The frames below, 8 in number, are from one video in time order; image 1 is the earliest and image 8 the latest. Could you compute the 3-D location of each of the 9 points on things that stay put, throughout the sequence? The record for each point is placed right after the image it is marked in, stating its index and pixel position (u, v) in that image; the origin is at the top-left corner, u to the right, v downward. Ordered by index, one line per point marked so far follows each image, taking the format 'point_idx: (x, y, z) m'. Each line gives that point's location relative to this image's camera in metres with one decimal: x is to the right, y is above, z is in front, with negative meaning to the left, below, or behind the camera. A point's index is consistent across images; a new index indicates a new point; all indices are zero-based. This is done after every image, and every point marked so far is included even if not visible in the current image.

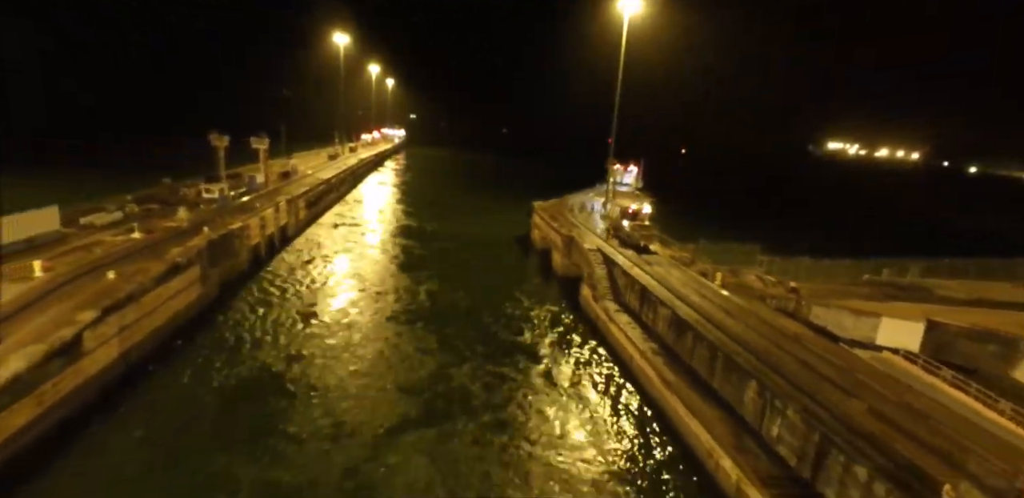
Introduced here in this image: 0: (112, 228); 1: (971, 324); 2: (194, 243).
0: (-13.8, +0.8, +18.9) m
1: (+14.8, -2.4, +17.5) m
2: (-11.0, +0.2, +18.9) m
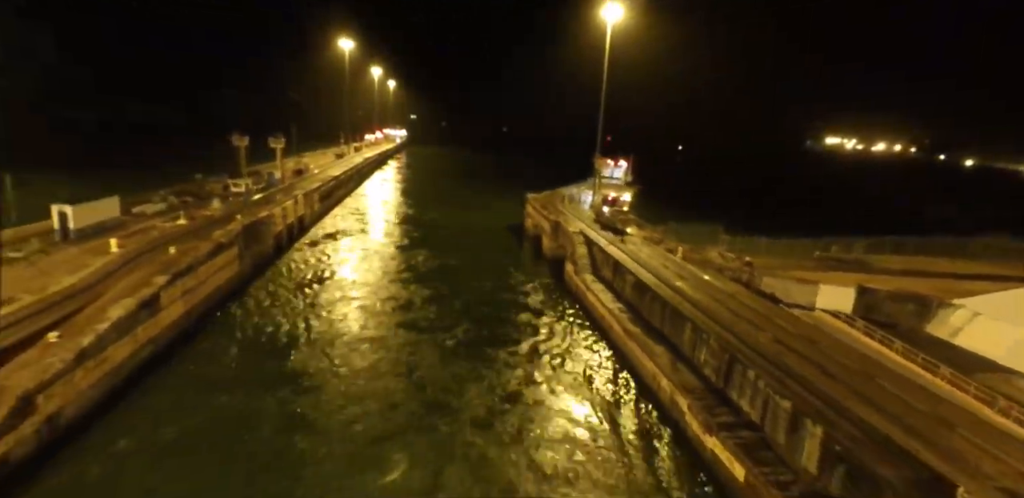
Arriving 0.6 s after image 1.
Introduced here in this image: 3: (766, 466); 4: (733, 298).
0: (-14.2, +1.4, +22.0) m
1: (+14.5, -1.5, +20.6) m
2: (-11.3, +0.8, +22.0) m
3: (+4.7, -3.9, +10.0) m
4: (+7.4, -1.6, +18.4) m
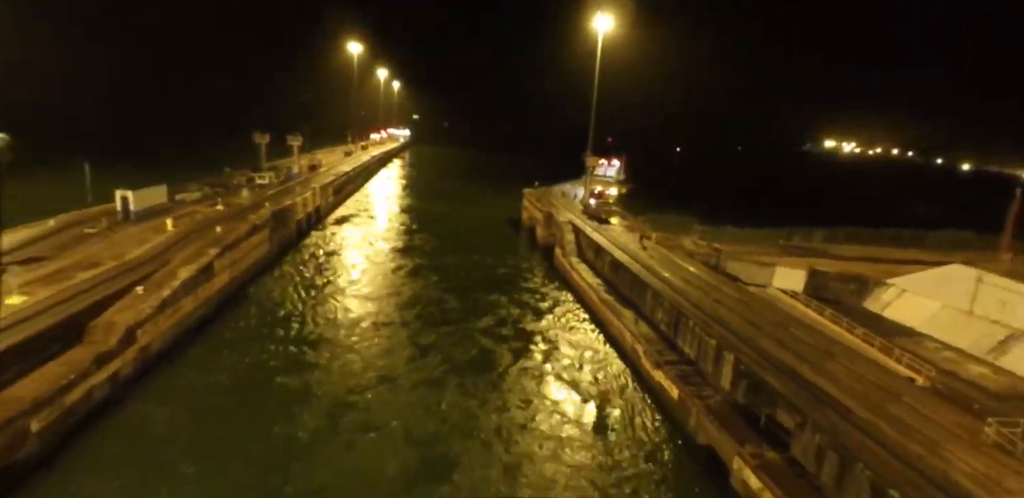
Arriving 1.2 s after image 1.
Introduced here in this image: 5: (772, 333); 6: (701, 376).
0: (-14.4, +2.2, +25.1) m
1: (+14.3, -1.0, +23.6) m
2: (-11.5, +1.6, +25.1) m
3: (+4.4, -3.3, +13.1) m
4: (+7.2, -1.0, +21.4) m
5: (+6.9, -2.4, +14.3) m
6: (+4.8, -3.2, +13.6) m
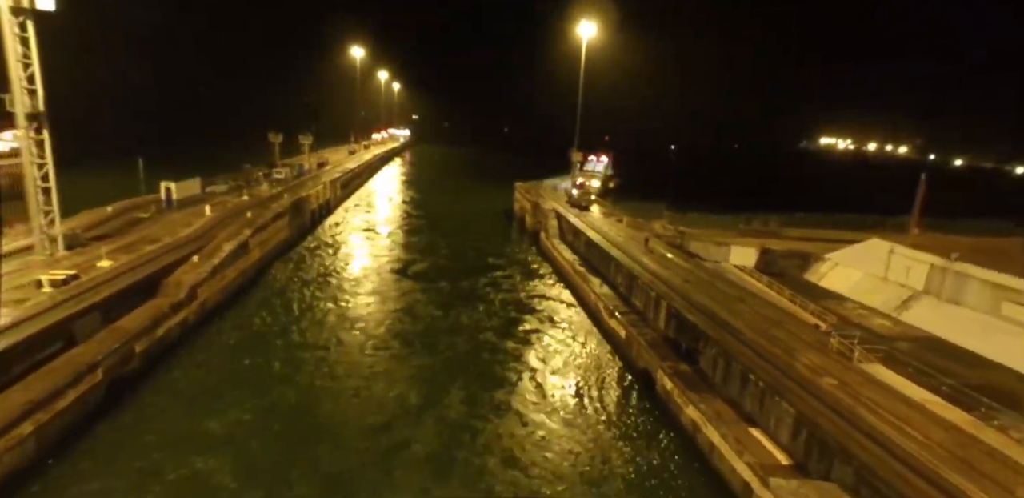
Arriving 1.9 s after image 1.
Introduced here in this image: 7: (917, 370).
0: (-14.9, +2.9, +28.7) m
1: (+13.7, 0.0, +27.2) m
2: (-12.1, +2.4, +28.7) m
3: (+3.9, -2.4, +16.6) m
4: (+6.6, -0.1, +25.0) m
5: (+6.4, -1.5, +17.8) m
6: (+4.2, -2.3, +17.2) m
7: (+10.4, -3.1, +14.1) m
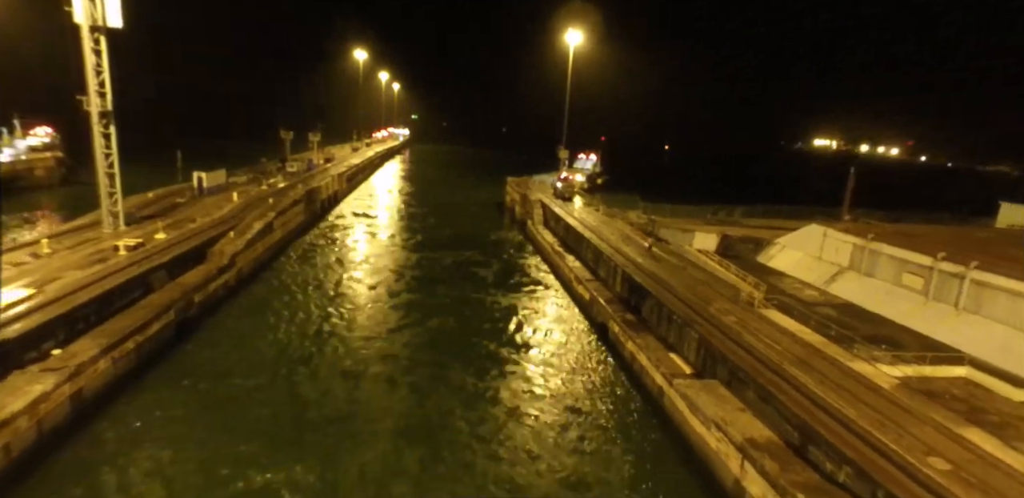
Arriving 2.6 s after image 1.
0: (-15.5, +3.9, +32.2) m
1: (+13.1, +0.8, +30.8) m
2: (-12.7, +3.3, +32.2) m
3: (+3.3, -1.6, +20.2) m
4: (+6.0, +0.7, +28.6) m
5: (+5.8, -0.6, +21.4) m
6: (+3.6, -1.4, +20.8) m
7: (+9.8, -2.3, +17.8) m
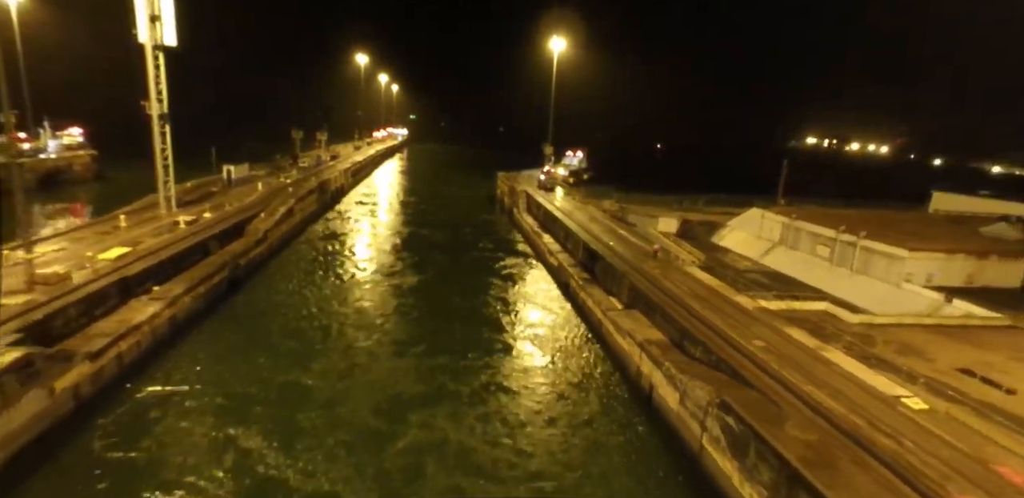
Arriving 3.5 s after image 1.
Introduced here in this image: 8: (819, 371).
0: (-16.4, +4.9, +36.7) m
1: (+12.3, +1.9, +35.3) m
2: (-13.5, +4.3, +36.7) m
3: (+2.5, -0.5, +24.7) m
4: (+5.2, +1.8, +33.1) m
5: (+5.0, +0.5, +26.0) m
6: (+2.8, -0.4, +25.3) m
7: (+9.0, -1.2, +22.3) m
8: (+6.7, -2.7, +11.8) m
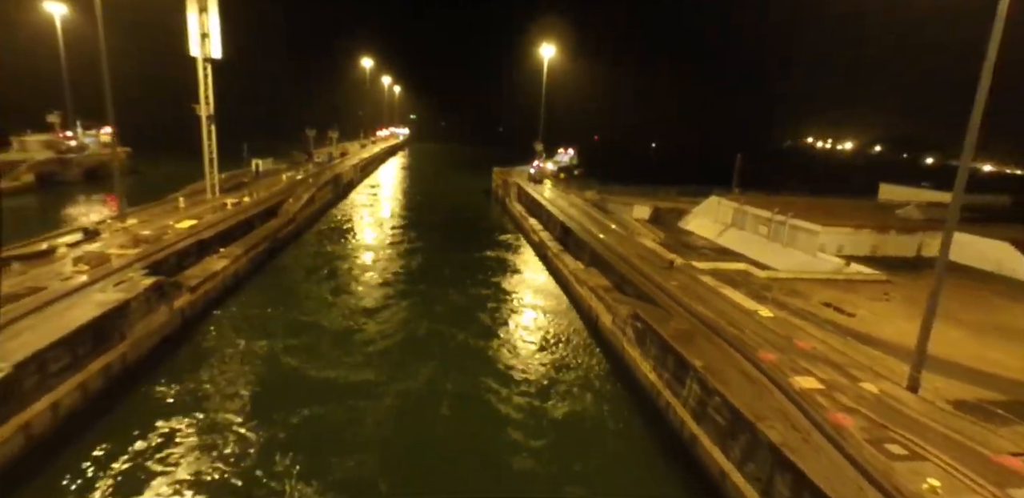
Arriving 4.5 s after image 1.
0: (-17.0, +6.0, +41.5) m
1: (+11.7, +3.1, +40.1) m
2: (-14.1, +5.5, +41.5) m
3: (+1.9, +0.6, +29.5) m
4: (+4.6, +2.9, +37.9) m
5: (+4.4, +1.6, +30.8) m
6: (+2.2, +0.8, +30.1) m
7: (+8.4, -0.1, +27.1) m
8: (+6.1, -1.5, +16.6) m
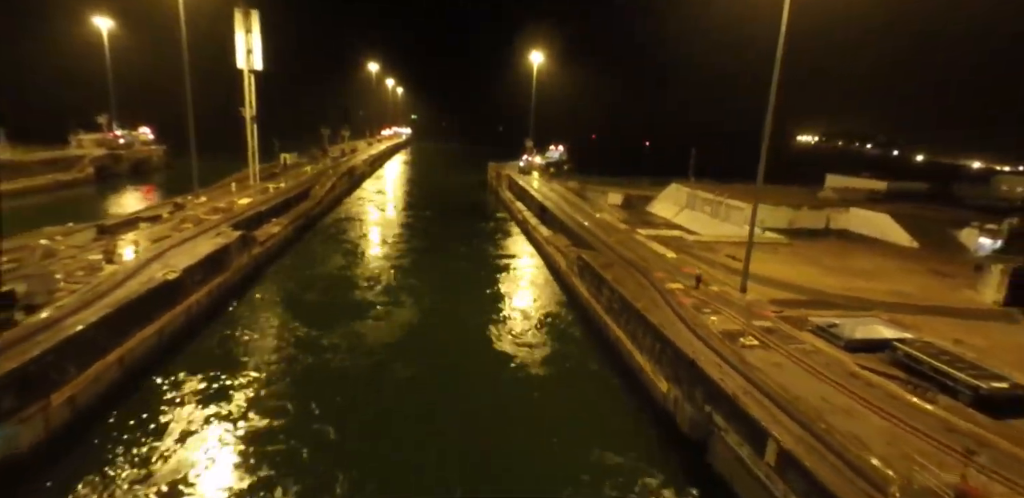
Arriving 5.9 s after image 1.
0: (-17.7, +7.5, +47.8) m
1: (+10.9, +4.6, +46.4) m
2: (-14.9, +7.0, +47.9) m
3: (+1.1, +2.2, +35.8) m
4: (+3.8, +4.5, +44.2) m
5: (+3.6, +3.1, +37.1) m
6: (+1.5, +2.3, +36.4) m
7: (+7.7, +1.4, +33.4) m
8: (+5.3, 0.0, +22.9) m
